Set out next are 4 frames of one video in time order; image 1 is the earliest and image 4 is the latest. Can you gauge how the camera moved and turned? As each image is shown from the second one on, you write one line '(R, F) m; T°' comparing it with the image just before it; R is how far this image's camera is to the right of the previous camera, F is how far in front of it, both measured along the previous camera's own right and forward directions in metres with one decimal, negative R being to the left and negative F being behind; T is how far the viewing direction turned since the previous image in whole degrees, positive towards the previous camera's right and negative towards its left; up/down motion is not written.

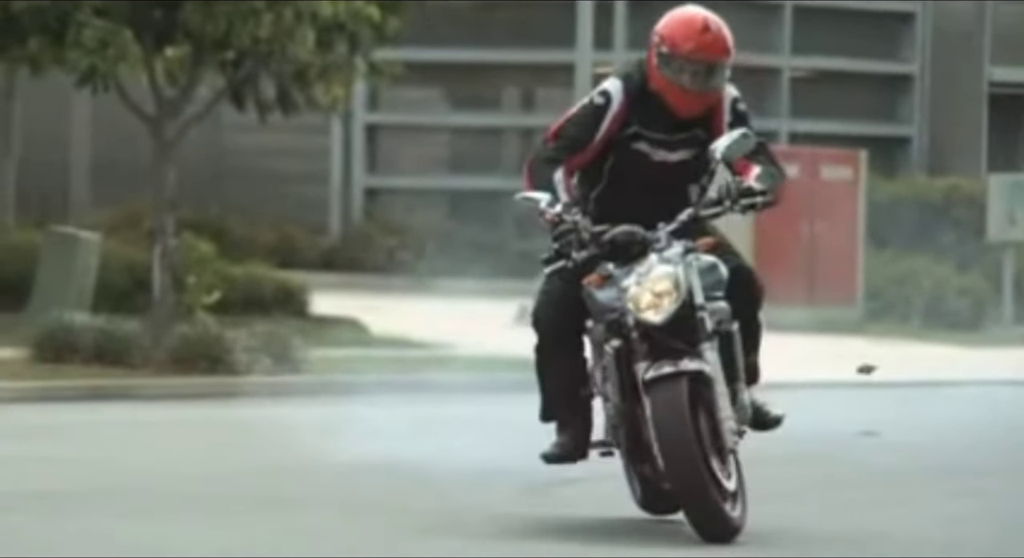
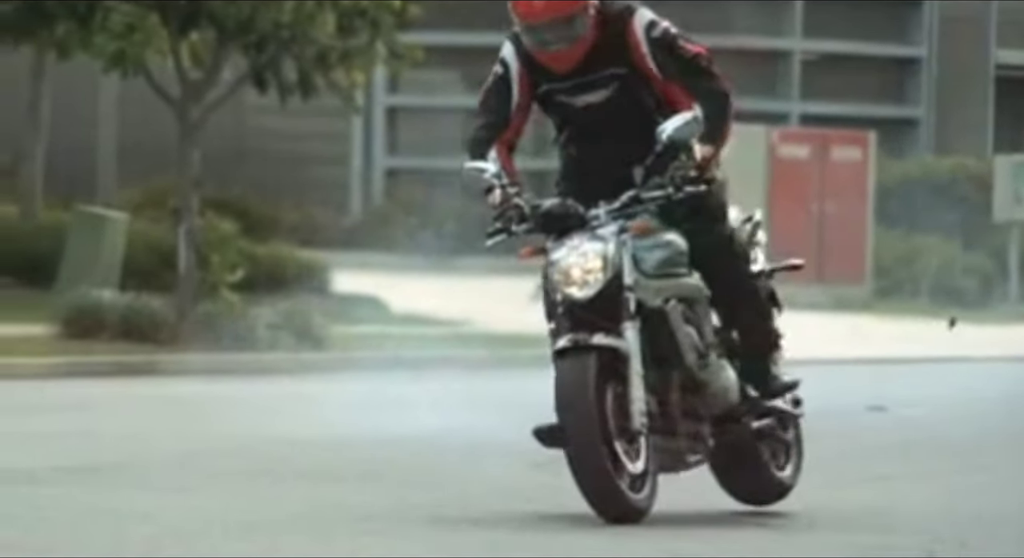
(0.0, -0.4) m; 0°
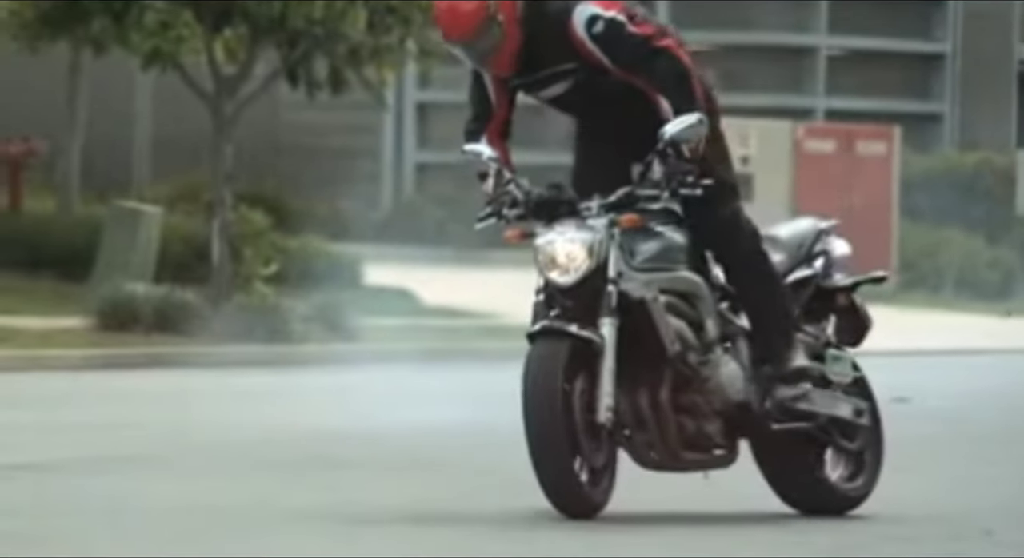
(0.0, -0.2) m; -1°
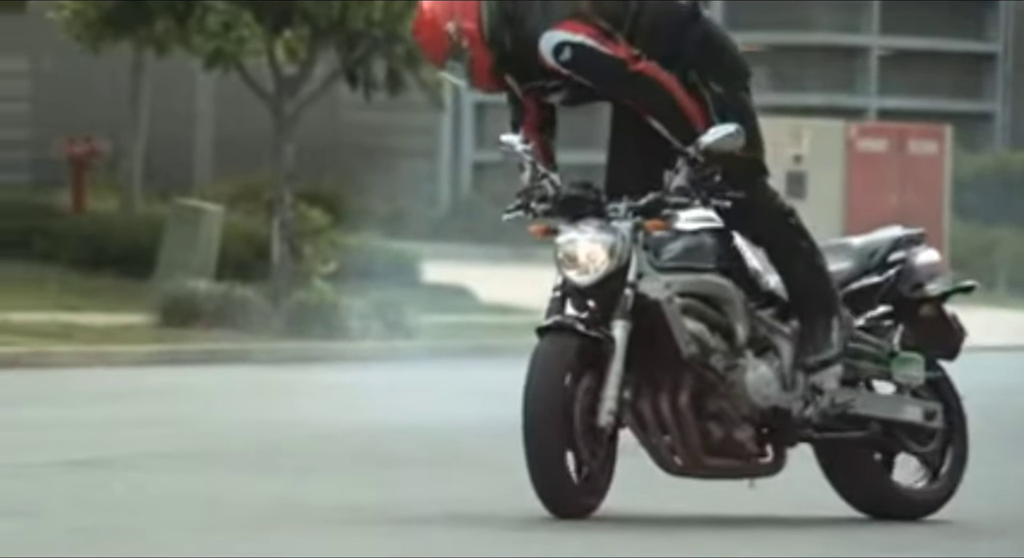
(+0.1, -0.2) m; -2°
